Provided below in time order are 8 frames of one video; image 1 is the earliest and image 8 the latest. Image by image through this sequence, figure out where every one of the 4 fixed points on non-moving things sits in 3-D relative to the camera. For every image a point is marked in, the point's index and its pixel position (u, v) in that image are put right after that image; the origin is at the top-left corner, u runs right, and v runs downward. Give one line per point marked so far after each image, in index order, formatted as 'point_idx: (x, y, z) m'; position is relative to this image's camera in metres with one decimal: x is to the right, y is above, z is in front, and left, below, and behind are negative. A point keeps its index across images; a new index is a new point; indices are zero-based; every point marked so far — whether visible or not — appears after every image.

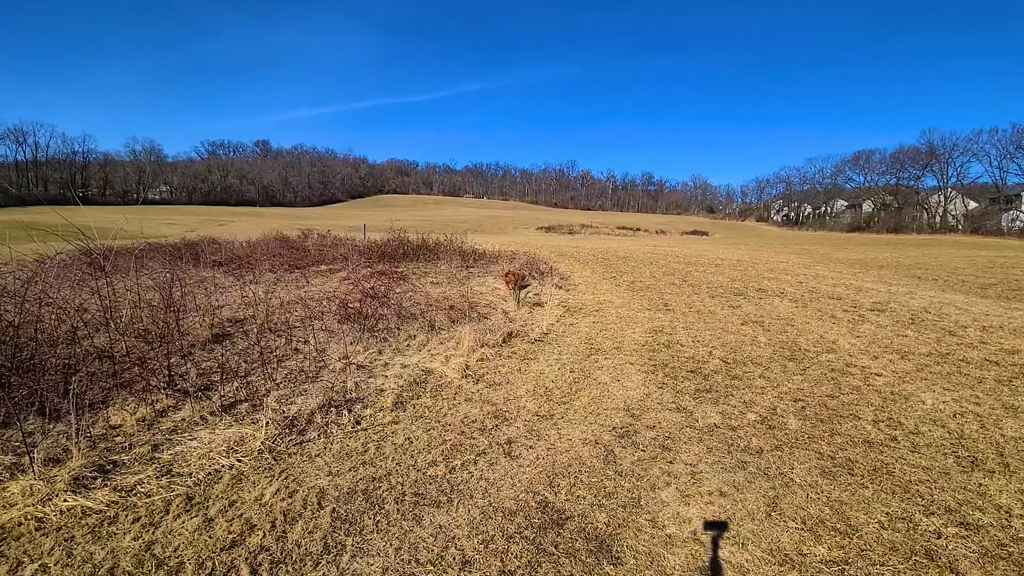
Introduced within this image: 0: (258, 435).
0: (-1.8, -1.0, +2.9) m
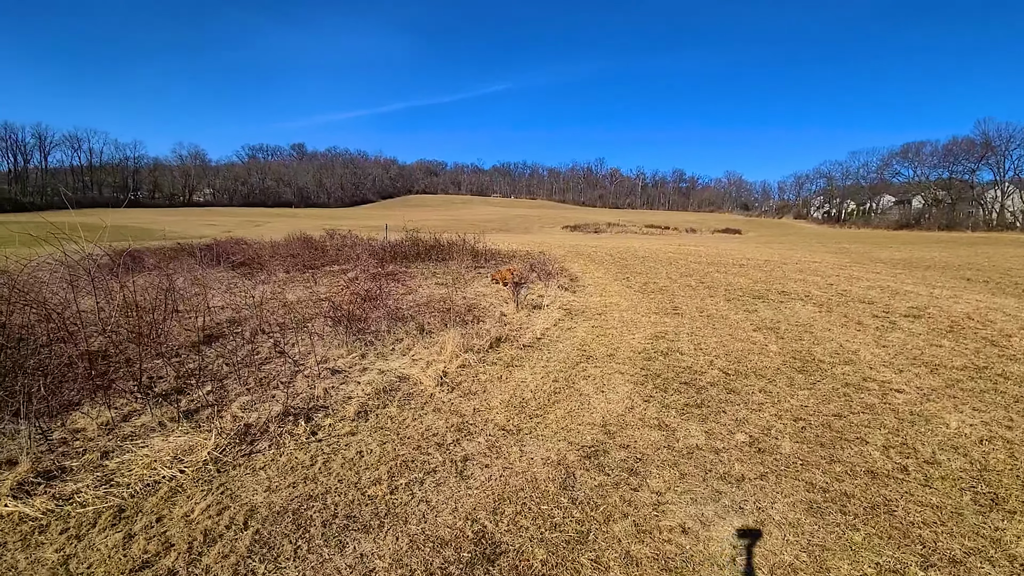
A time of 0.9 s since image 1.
0: (-2.1, -1.1, +2.8) m
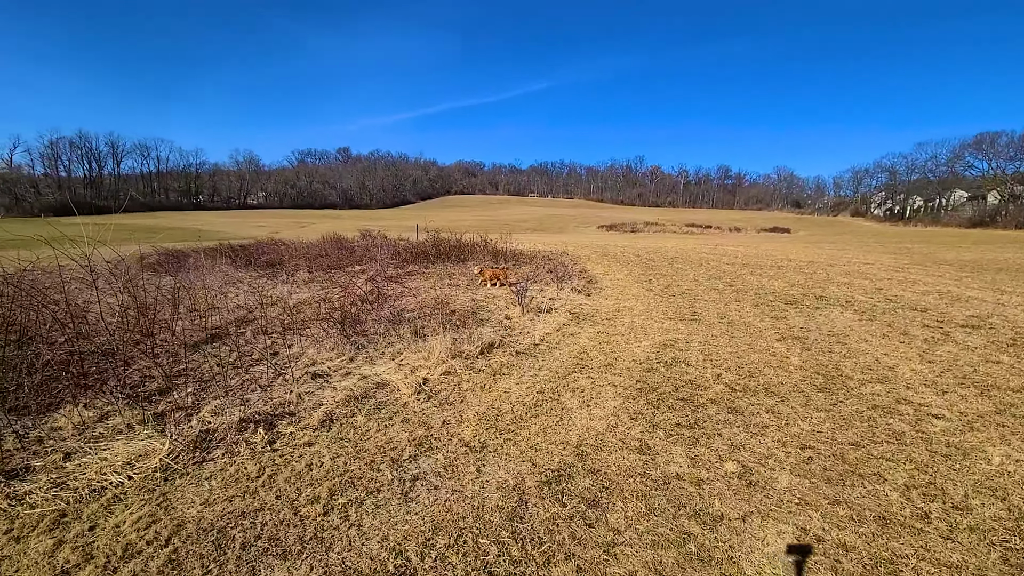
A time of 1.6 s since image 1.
0: (-2.3, -1.1, +2.8) m
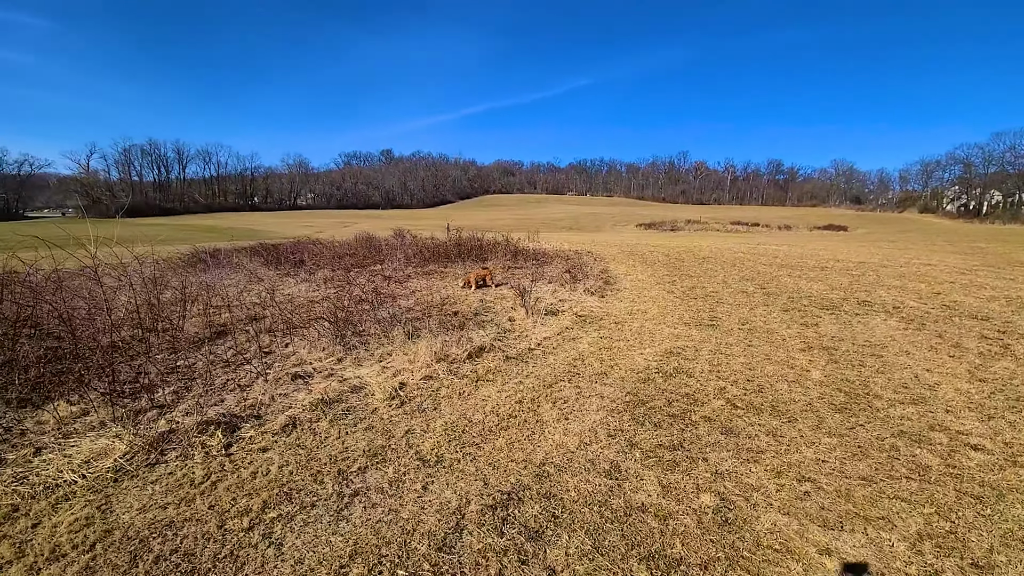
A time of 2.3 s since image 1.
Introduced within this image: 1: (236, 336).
0: (-2.6, -1.1, +2.8) m
1: (-3.5, -0.6, +5.3) m
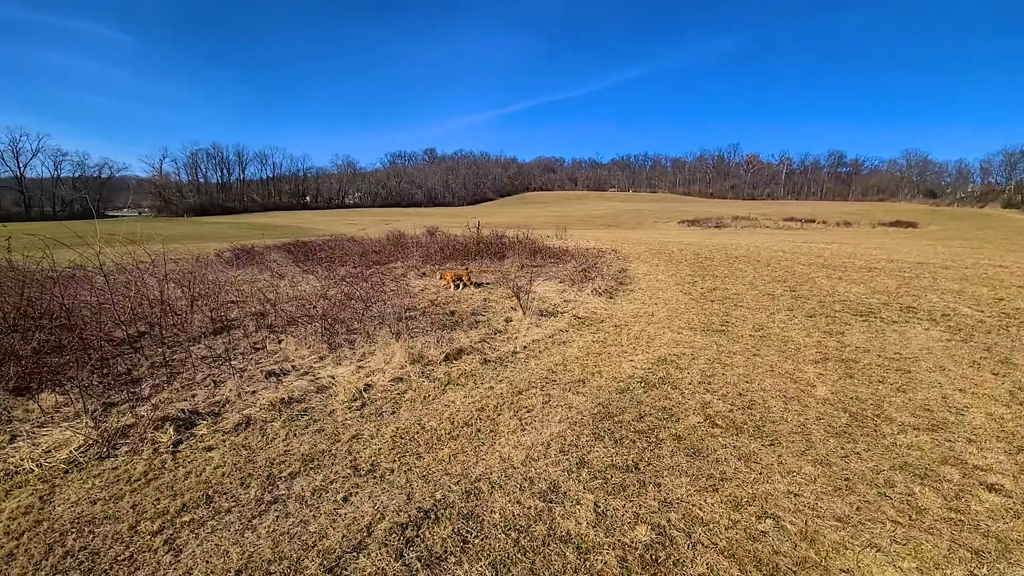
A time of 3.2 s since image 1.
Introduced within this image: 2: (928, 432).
0: (-3.0, -1.1, +2.9) m
1: (-3.6, -0.6, +5.5) m
2: (+2.9, -1.0, +2.9) m
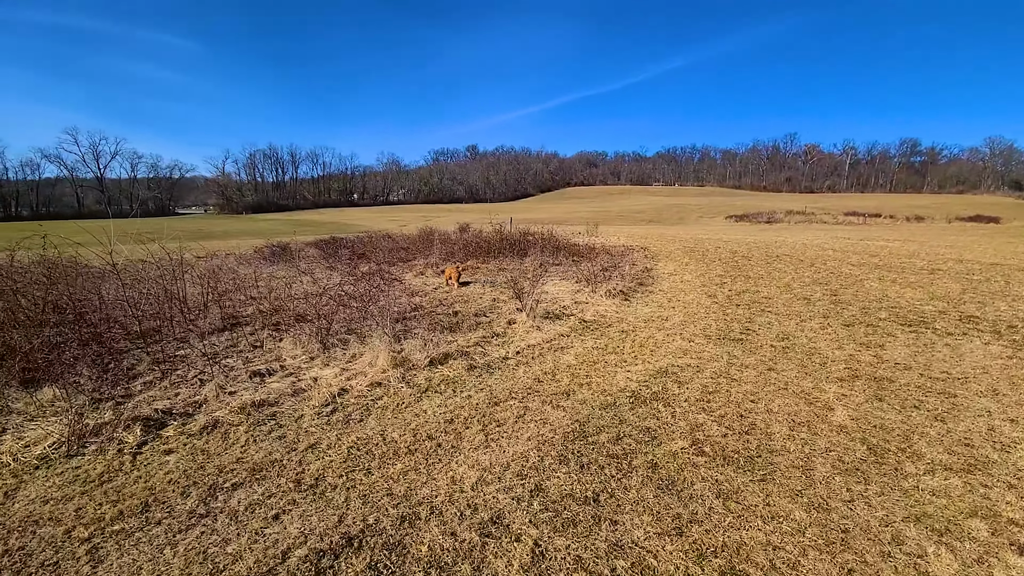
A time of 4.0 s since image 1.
0: (-3.2, -1.1, +3.0) m
1: (-3.6, -0.5, +5.6) m
2: (+2.6, -1.1, +2.4) m
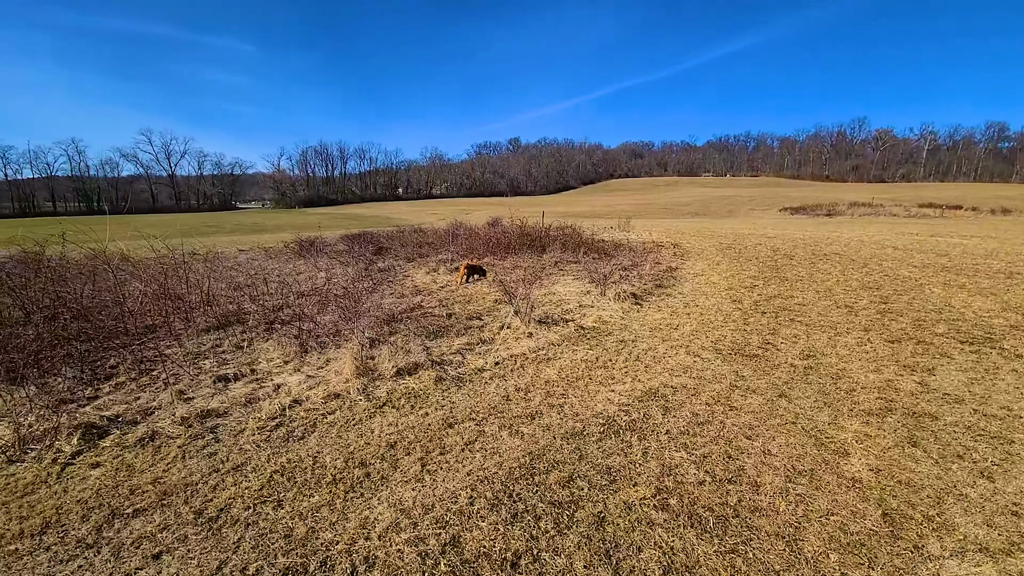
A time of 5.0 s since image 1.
0: (-3.6, -1.1, +3.0) m
1: (-3.7, -0.5, +5.6) m
2: (+2.2, -1.2, +1.8) m
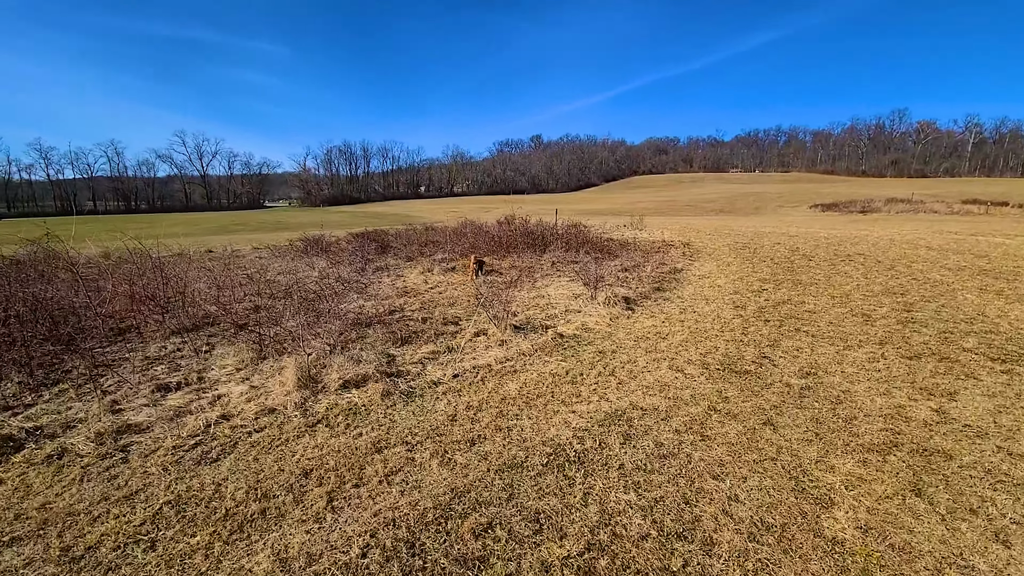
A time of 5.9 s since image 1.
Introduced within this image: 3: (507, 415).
0: (-4.0, -1.1, +2.8) m
1: (-4.0, -0.5, +5.5) m
2: (+1.7, -1.3, +1.4) m
3: (0.0, -0.9, +3.2) m
